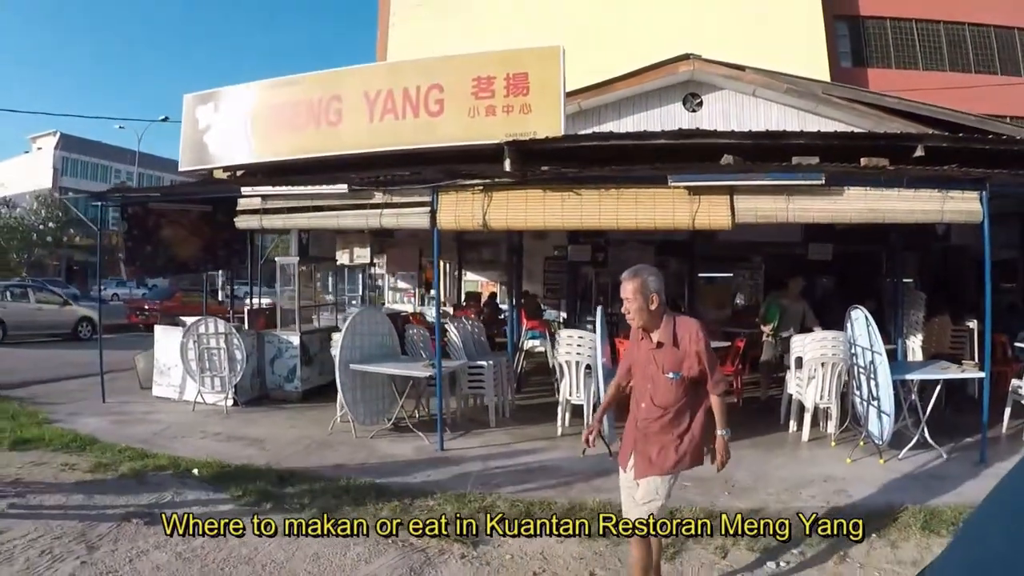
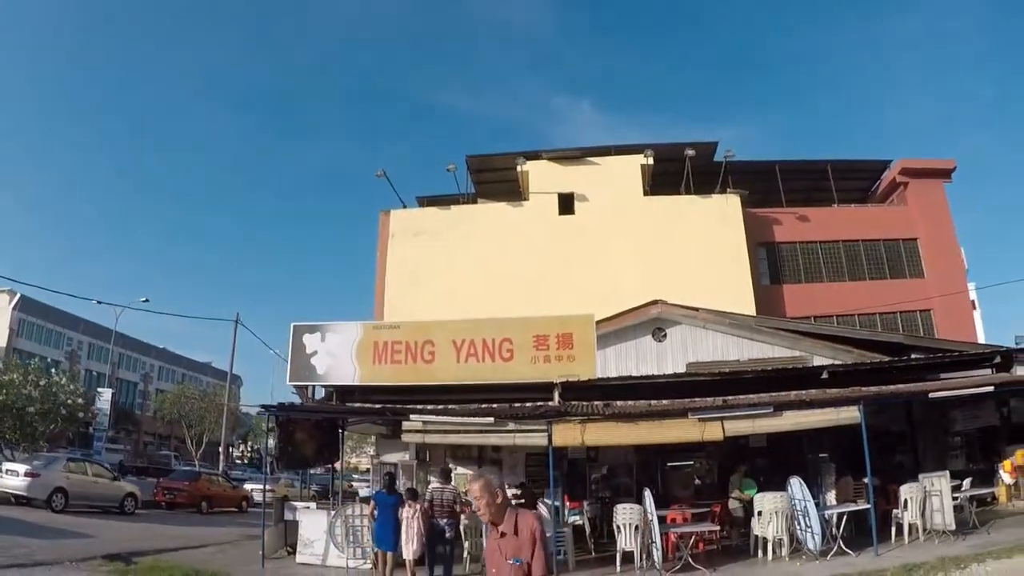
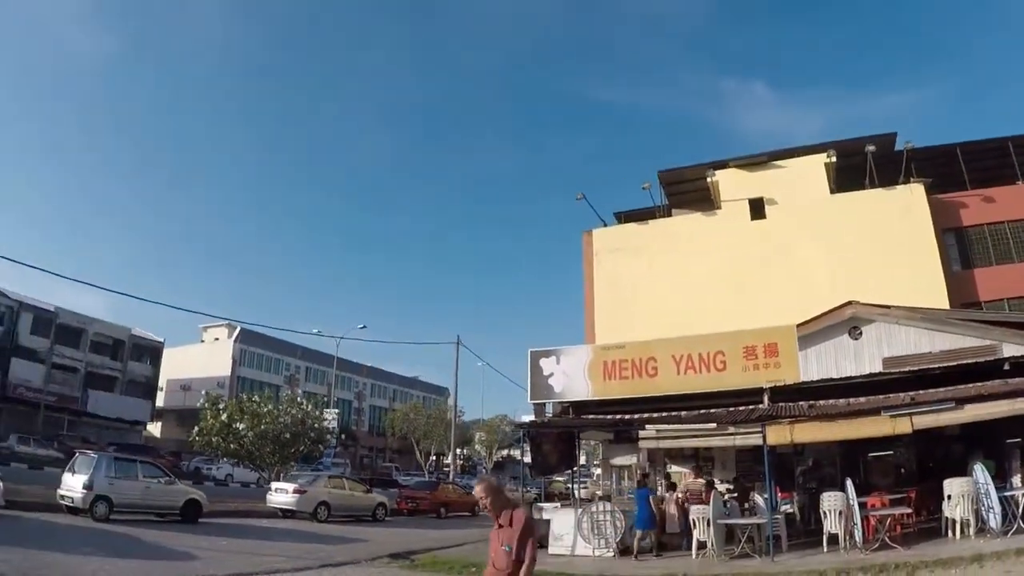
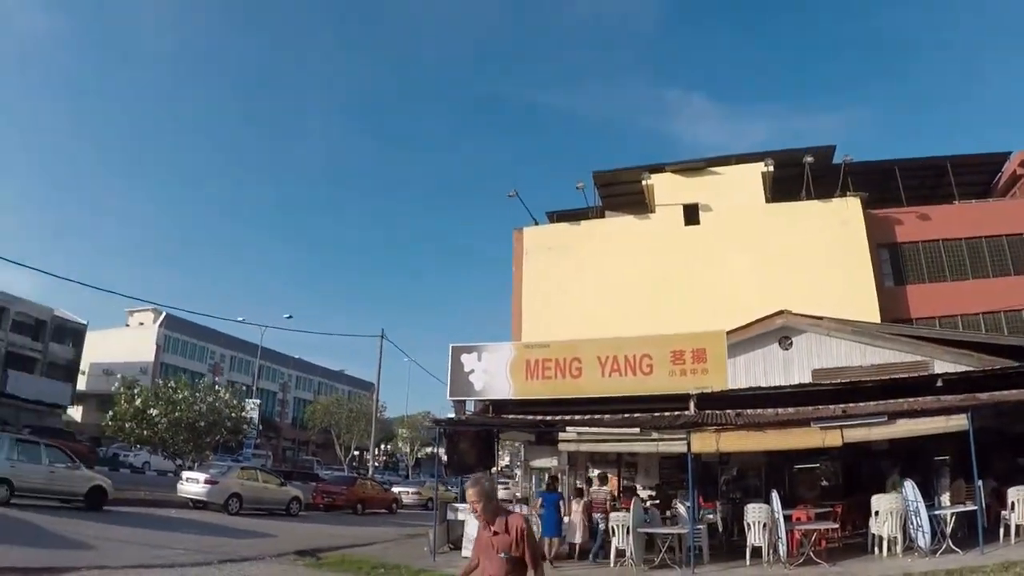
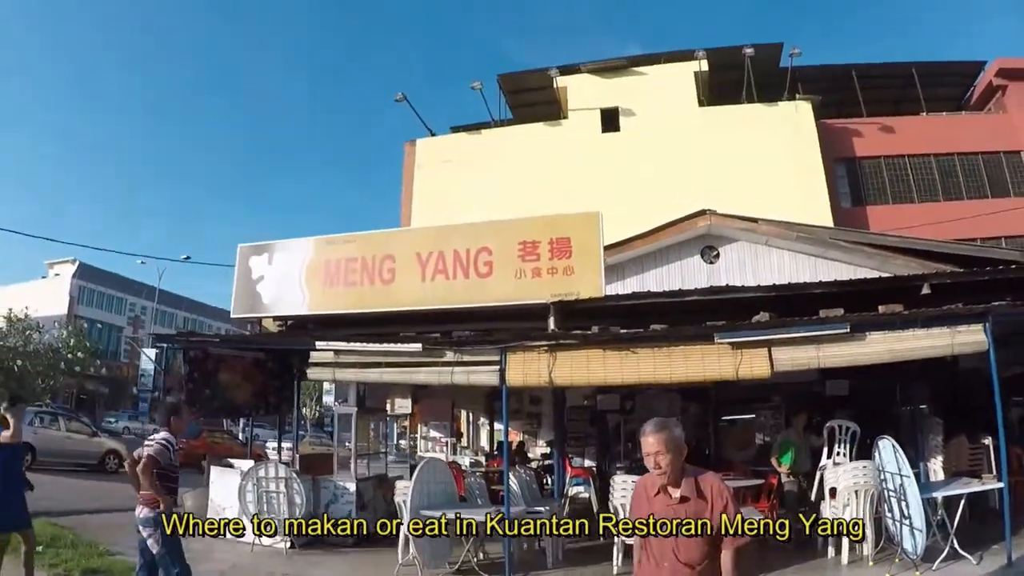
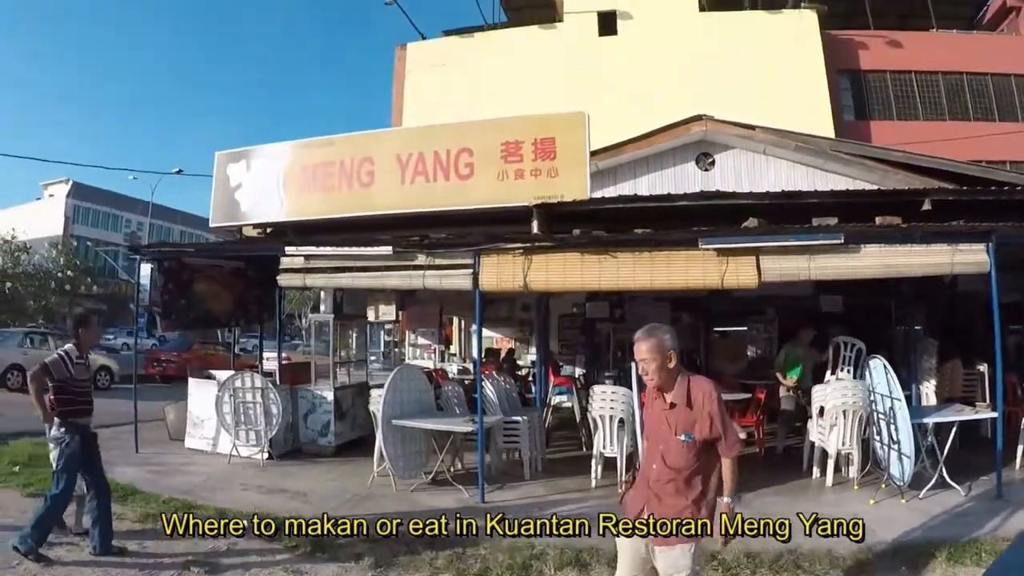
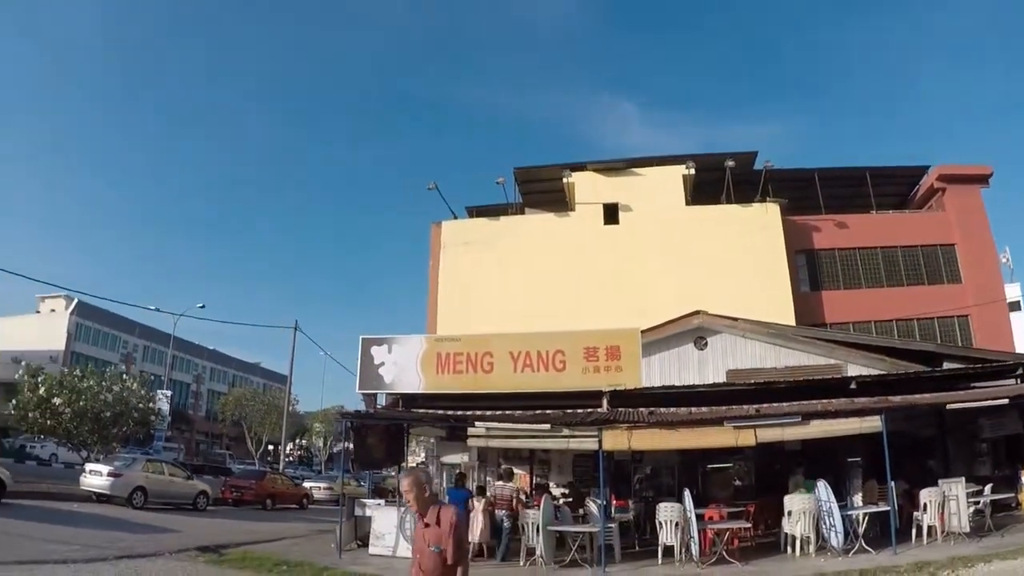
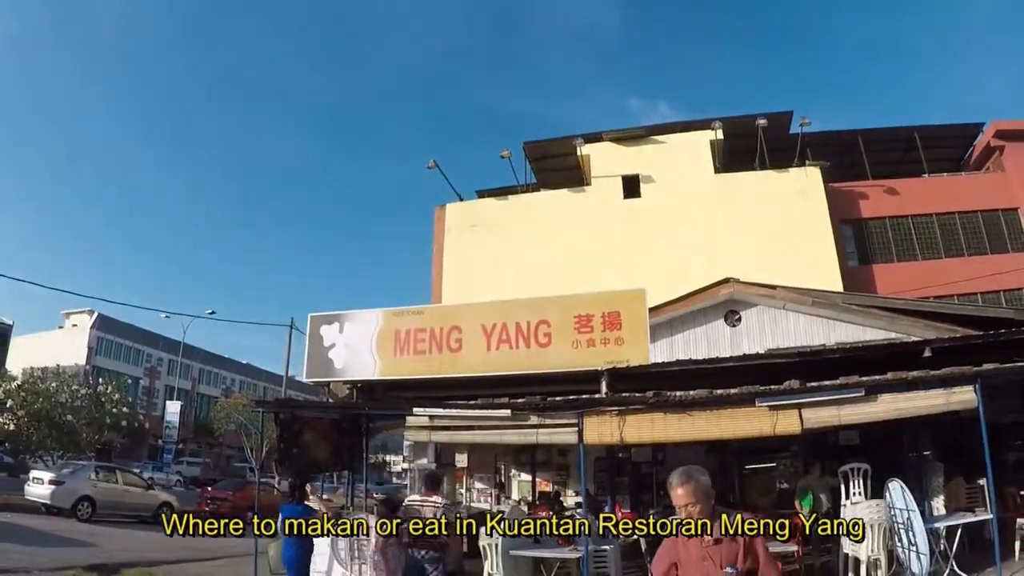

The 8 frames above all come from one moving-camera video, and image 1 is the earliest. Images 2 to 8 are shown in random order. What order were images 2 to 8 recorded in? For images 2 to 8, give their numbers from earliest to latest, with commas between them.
6, 5, 8, 2, 7, 4, 3
